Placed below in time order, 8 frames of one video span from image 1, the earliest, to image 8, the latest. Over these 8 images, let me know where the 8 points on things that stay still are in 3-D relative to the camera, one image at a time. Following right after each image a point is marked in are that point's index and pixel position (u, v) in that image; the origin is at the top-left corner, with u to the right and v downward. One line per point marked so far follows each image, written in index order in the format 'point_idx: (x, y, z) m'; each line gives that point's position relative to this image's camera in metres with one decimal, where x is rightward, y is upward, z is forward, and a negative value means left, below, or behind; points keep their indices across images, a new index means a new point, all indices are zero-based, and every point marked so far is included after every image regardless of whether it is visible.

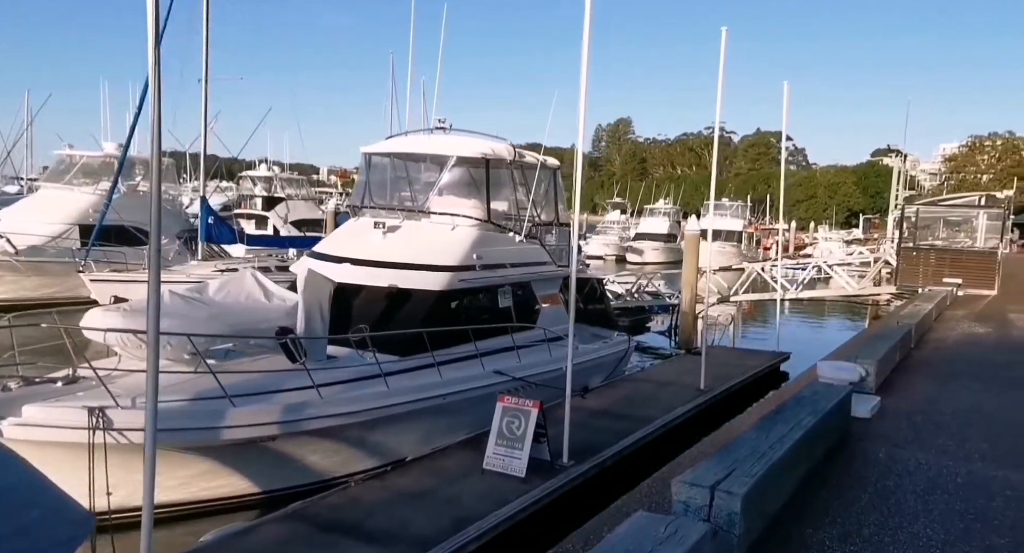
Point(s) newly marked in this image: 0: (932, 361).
0: (+4.3, -0.9, +8.1) m
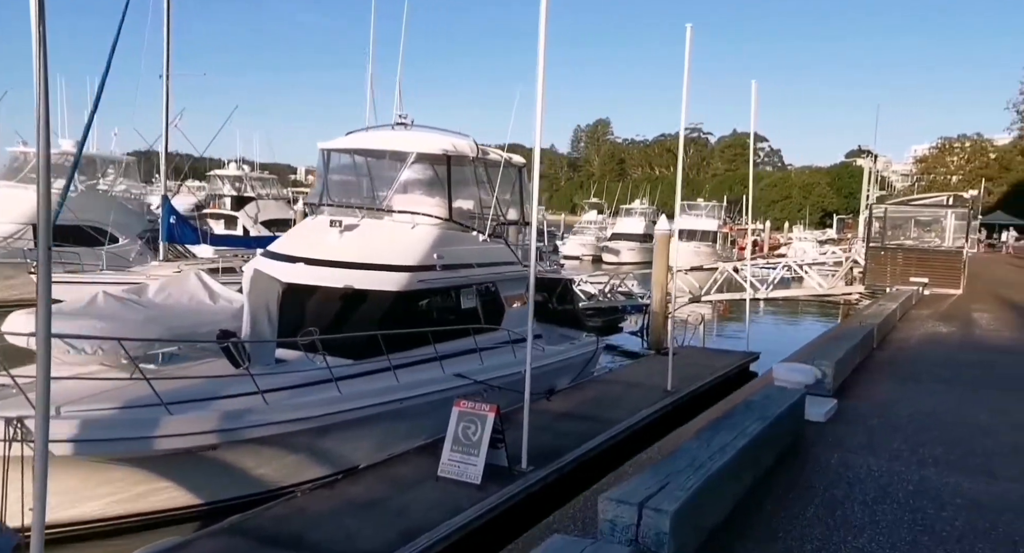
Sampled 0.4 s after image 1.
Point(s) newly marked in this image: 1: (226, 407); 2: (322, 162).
0: (+3.8, -0.9, +8.0) m
1: (-2.4, -1.1, +6.7) m
2: (-2.6, +1.6, +10.8) m
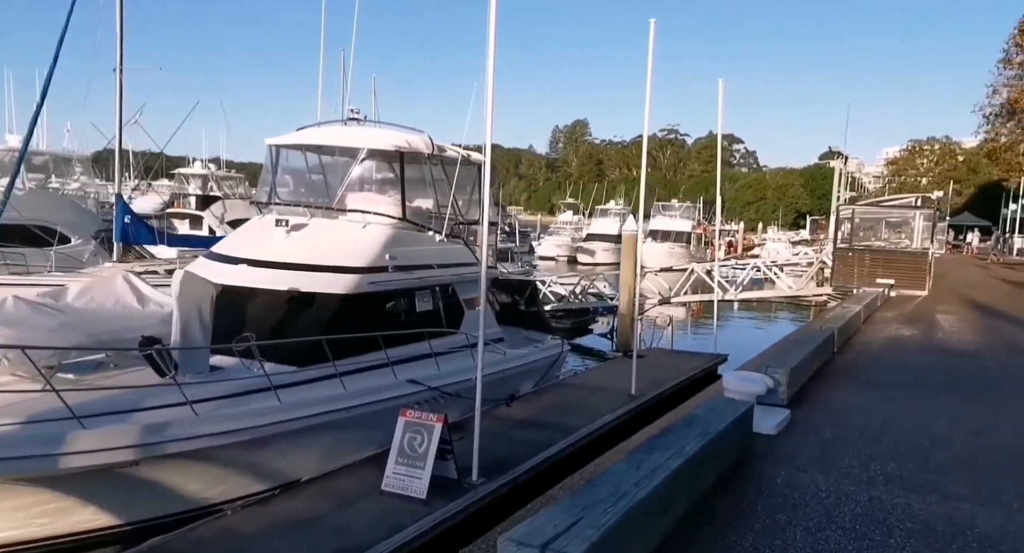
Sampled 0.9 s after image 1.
0: (+3.4, -0.9, +7.8) m
1: (-2.9, -1.1, +6.3) m
2: (-3.2, +1.6, +10.4) m
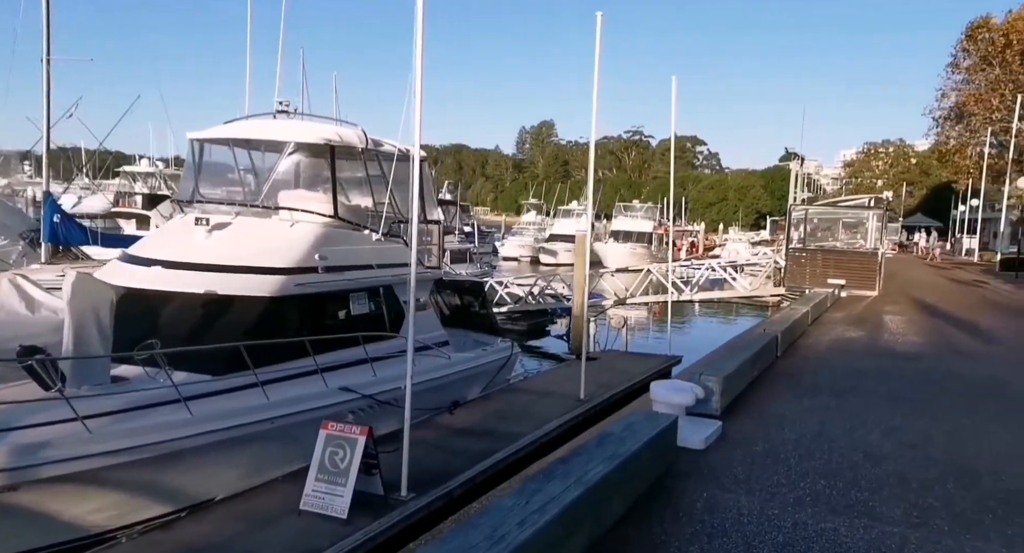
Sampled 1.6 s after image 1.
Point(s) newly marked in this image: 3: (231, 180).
0: (+2.7, -0.9, +7.5) m
1: (-3.4, -1.2, +5.8) m
2: (-3.9, +1.5, +9.9) m
3: (-3.5, +1.2, +9.8) m
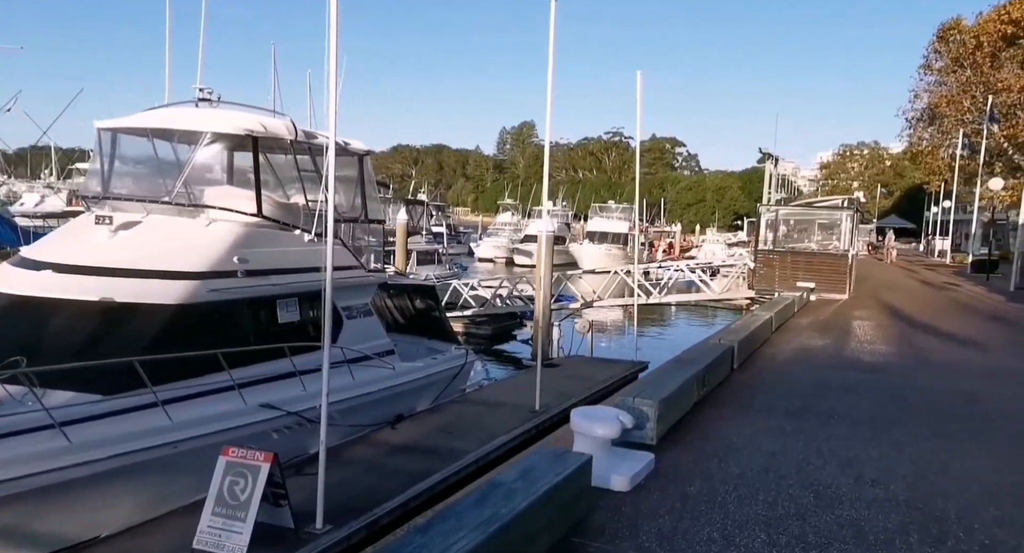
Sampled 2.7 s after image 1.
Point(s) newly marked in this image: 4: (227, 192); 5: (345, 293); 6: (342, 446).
0: (+2.1, -1.0, +6.9) m
1: (-4.0, -1.2, +4.9) m
2: (-4.6, +1.5, +9.1) m
3: (-4.1, +1.1, +9.0) m
4: (-3.3, +0.9, +8.9) m
5: (-2.1, -0.2, +10.3) m
6: (-2.0, -2.0, +9.4) m
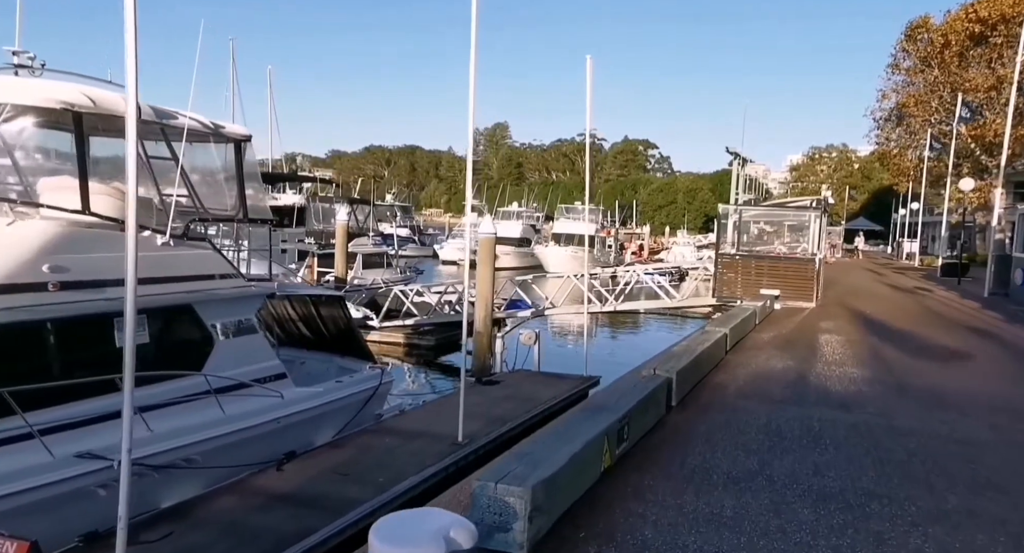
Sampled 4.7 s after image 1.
0: (+1.2, -1.1, +5.3) m
1: (-4.8, -1.3, +3.2) m
2: (-5.6, +1.4, +7.3) m
3: (-5.1, +1.0, +7.2) m
4: (-4.2, +0.8, +7.2) m
5: (-3.1, -0.4, +8.6) m
6: (-2.9, -2.1, +7.7) m
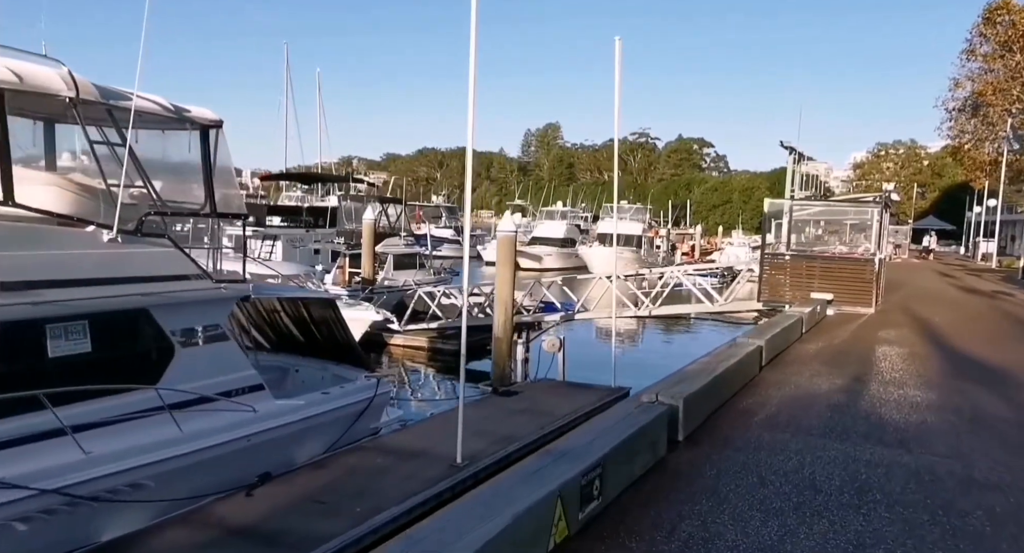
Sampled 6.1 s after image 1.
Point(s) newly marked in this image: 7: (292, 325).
0: (+1.0, -1.1, +4.1) m
1: (-5.2, -1.3, +2.3) m
2: (-5.7, +1.4, +6.5) m
3: (-5.2, +1.0, +6.4) m
4: (-4.3, +0.8, +6.3) m
5: (-3.1, -0.4, +7.6) m
6: (-3.0, -2.1, +6.8) m
7: (-2.9, -0.6, +10.5) m
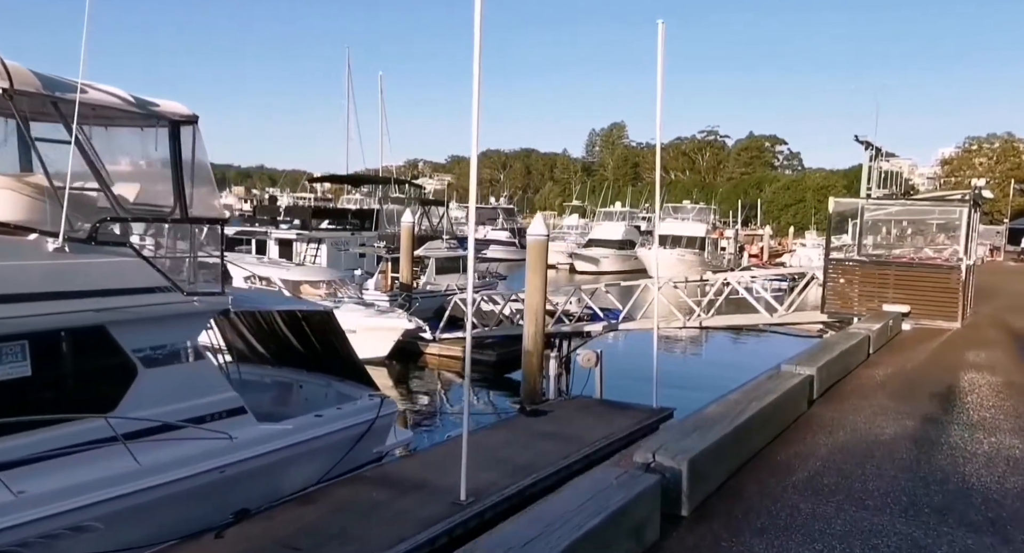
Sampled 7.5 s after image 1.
0: (+0.7, -1.2, +2.9) m
1: (-5.6, -1.4, +1.7) m
2: (-5.7, +1.2, +5.9) m
3: (-5.3, +0.9, +5.8) m
4: (-4.4, +0.7, +5.6) m
5: (-3.1, -0.5, +6.8) m
6: (-3.1, -2.2, +5.9) m
7: (-2.7, -0.7, +9.7) m
